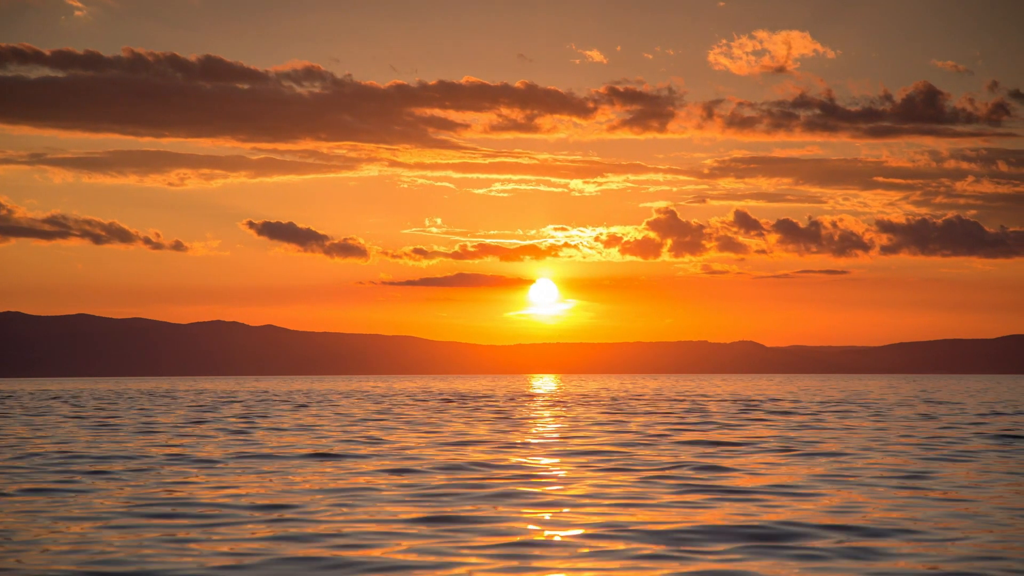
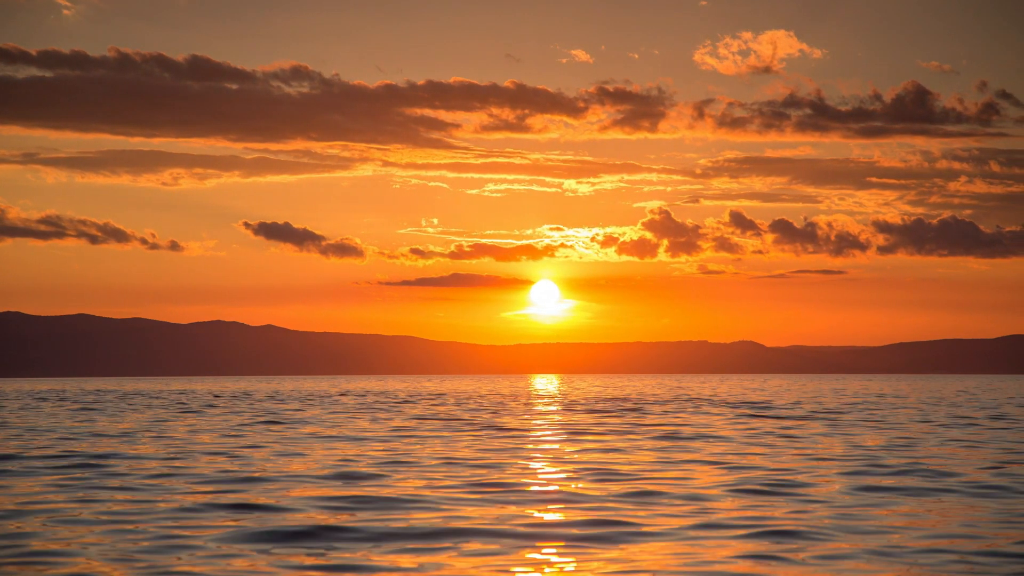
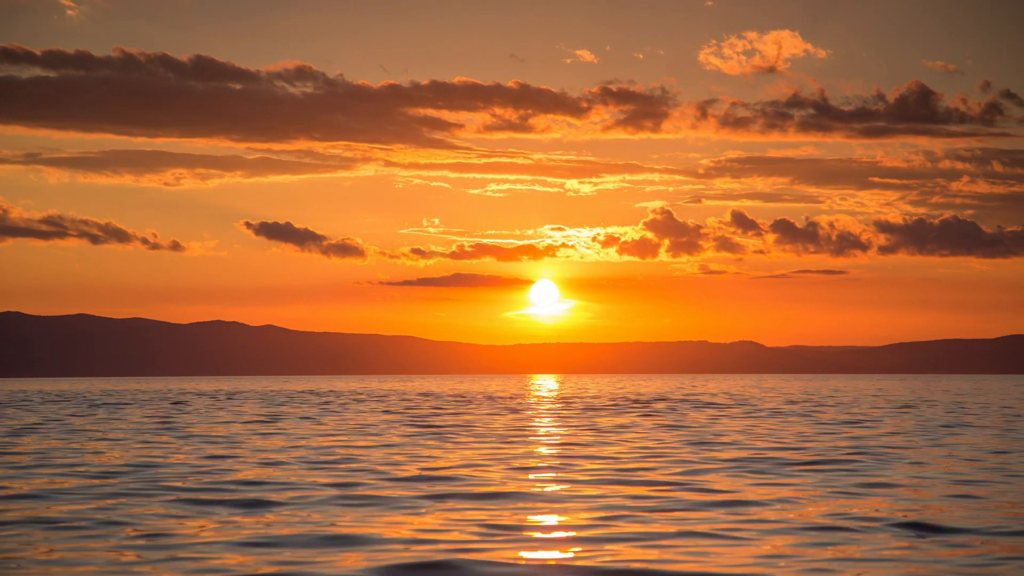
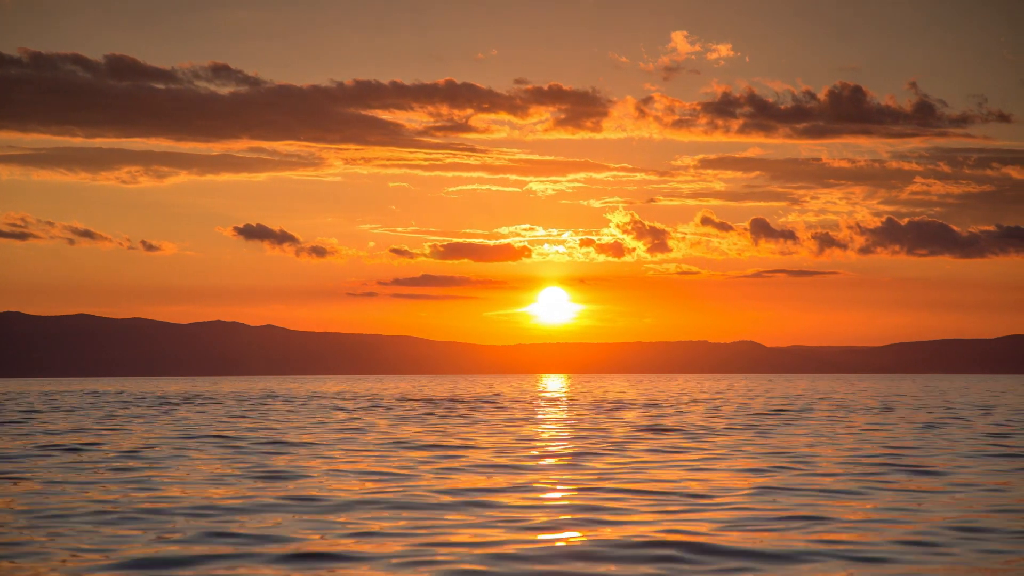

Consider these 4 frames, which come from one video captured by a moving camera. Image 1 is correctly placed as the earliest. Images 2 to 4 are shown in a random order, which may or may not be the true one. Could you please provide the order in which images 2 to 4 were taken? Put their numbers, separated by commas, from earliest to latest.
3, 2, 4
